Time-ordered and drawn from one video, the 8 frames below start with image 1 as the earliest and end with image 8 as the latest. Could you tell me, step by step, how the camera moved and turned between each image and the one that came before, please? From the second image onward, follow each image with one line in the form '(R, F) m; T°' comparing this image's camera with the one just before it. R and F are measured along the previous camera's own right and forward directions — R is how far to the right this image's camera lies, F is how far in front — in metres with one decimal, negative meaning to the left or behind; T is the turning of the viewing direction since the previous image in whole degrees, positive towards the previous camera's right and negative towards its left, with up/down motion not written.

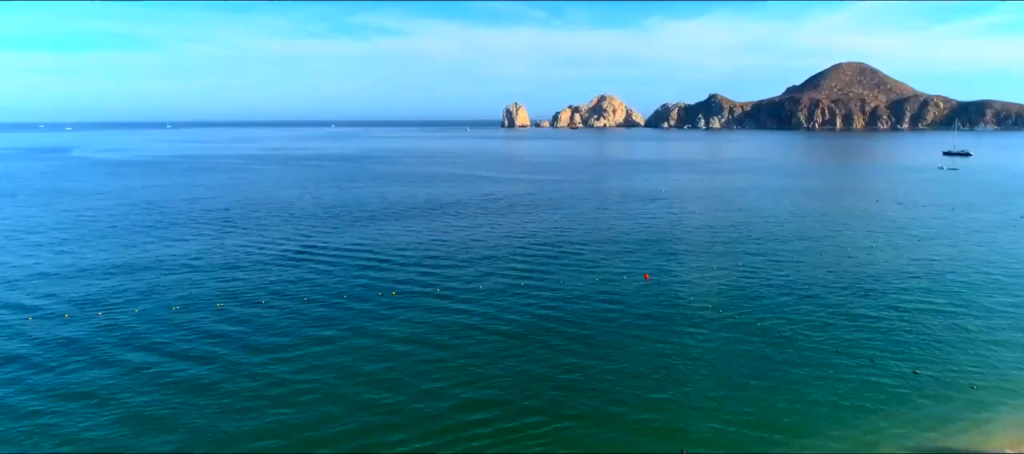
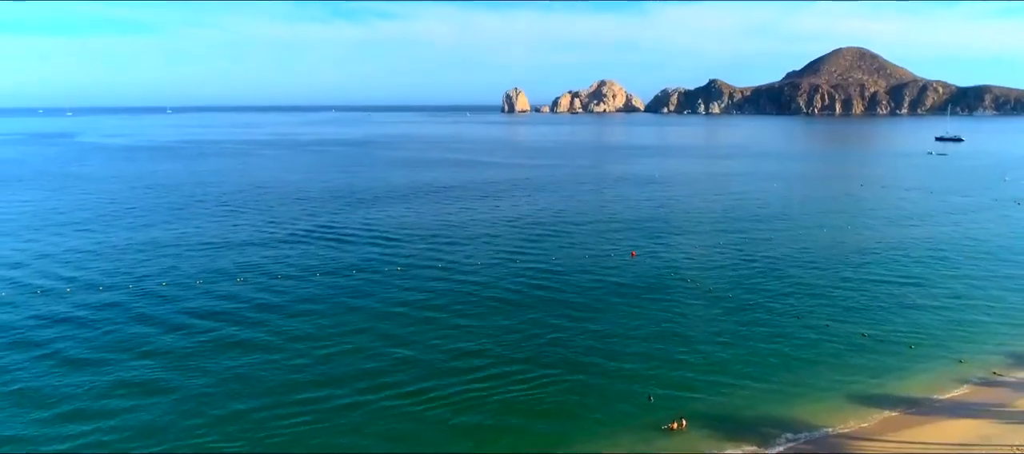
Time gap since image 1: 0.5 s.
(-5.8, +2.3) m; 0°
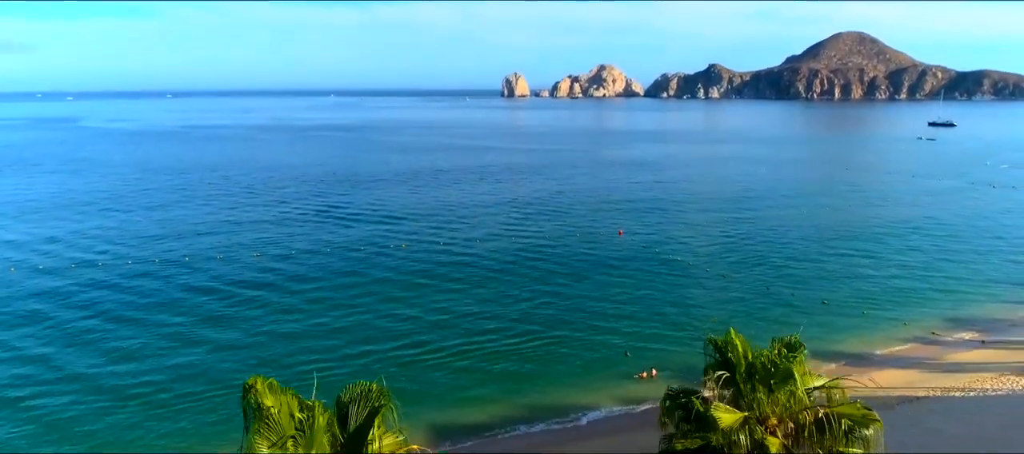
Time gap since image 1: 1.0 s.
(+0.5, -6.6) m; 0°
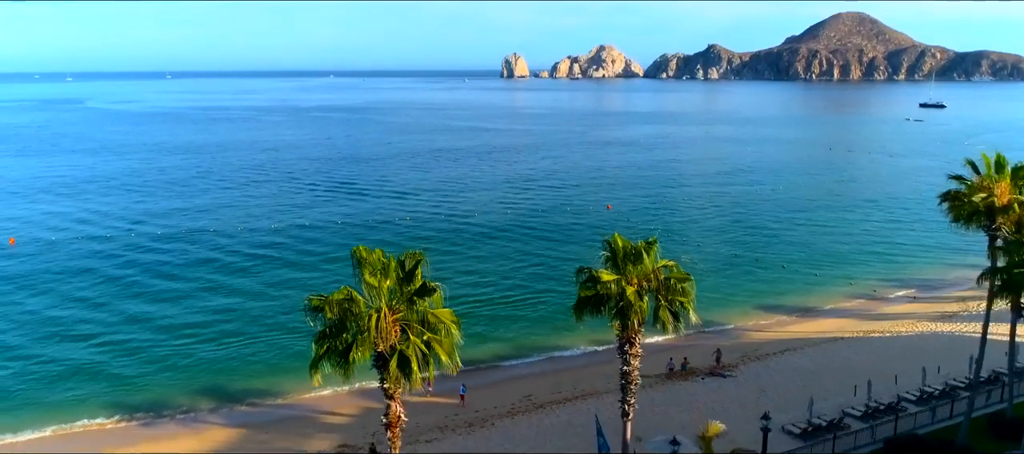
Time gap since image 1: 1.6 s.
(+0.6, -8.3) m; 0°
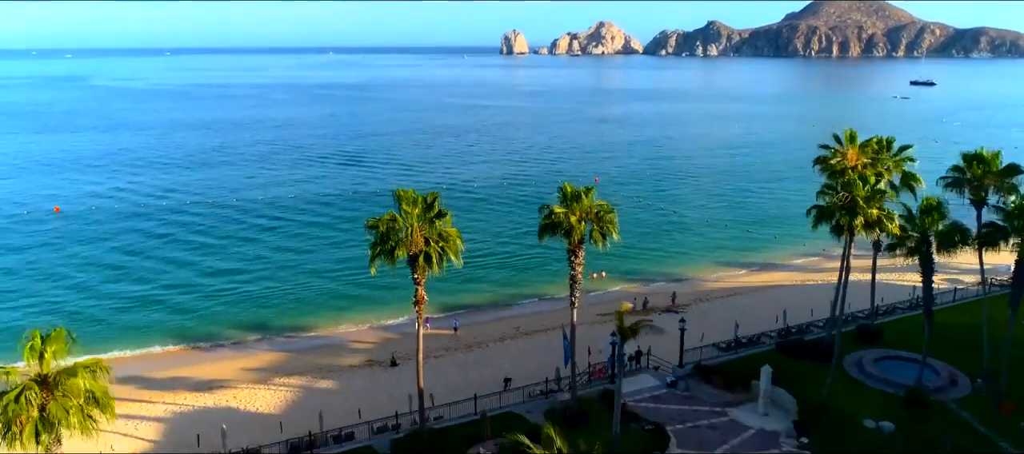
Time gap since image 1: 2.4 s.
(+0.6, -9.6) m; 0°
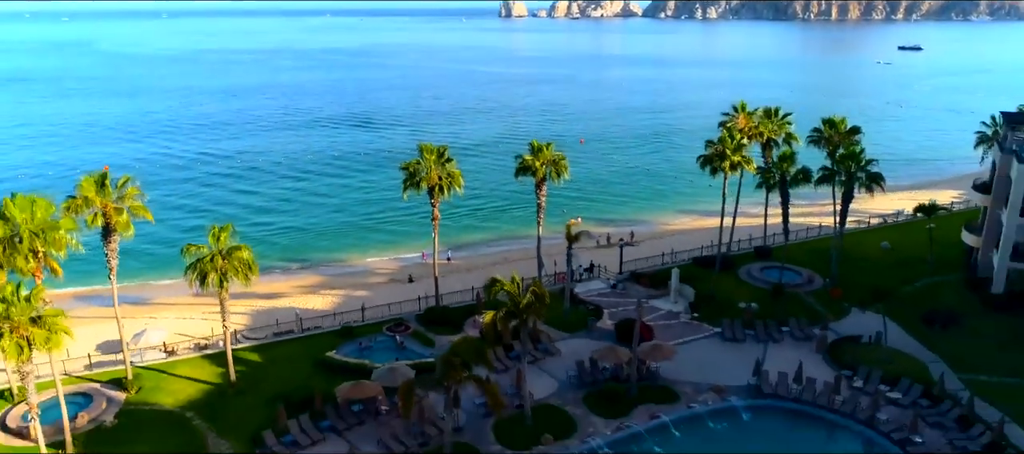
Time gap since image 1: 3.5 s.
(+0.9, -13.7) m; 0°
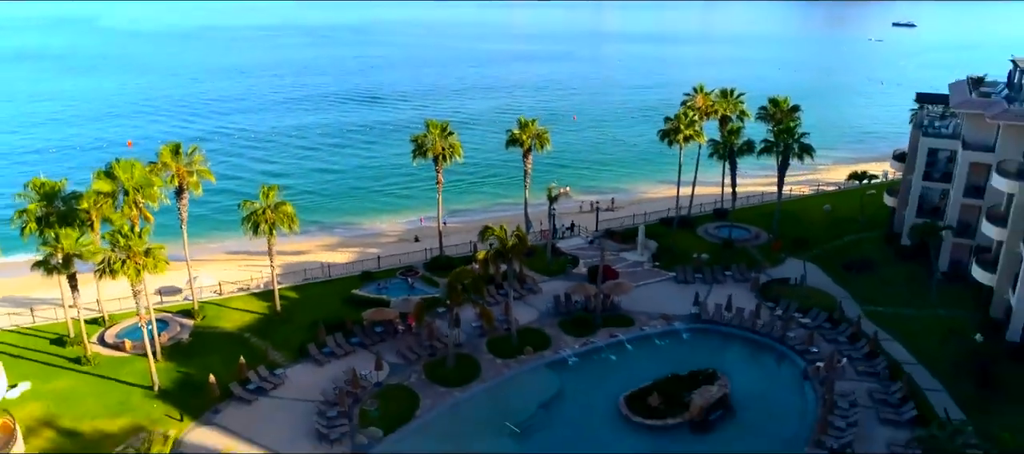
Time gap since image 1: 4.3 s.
(+0.6, -8.5) m; 0°
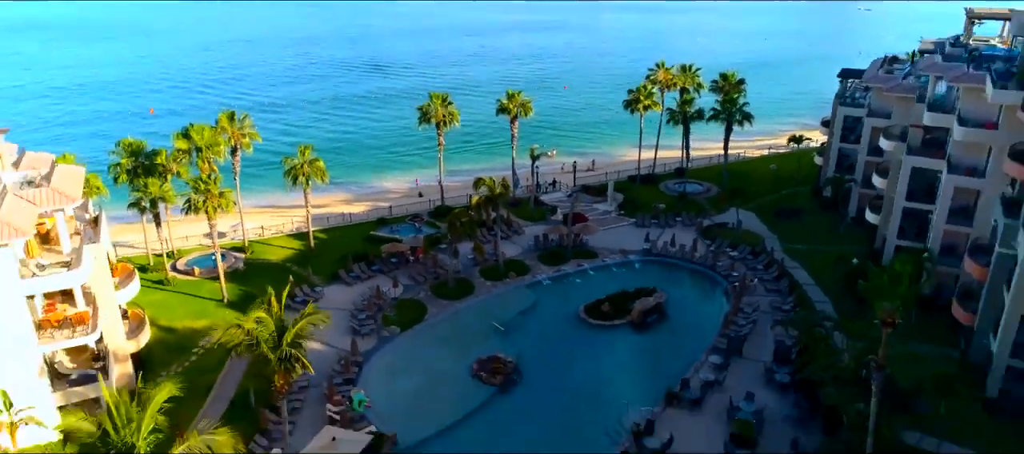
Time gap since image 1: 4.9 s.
(+0.8, -10.6) m; 0°
